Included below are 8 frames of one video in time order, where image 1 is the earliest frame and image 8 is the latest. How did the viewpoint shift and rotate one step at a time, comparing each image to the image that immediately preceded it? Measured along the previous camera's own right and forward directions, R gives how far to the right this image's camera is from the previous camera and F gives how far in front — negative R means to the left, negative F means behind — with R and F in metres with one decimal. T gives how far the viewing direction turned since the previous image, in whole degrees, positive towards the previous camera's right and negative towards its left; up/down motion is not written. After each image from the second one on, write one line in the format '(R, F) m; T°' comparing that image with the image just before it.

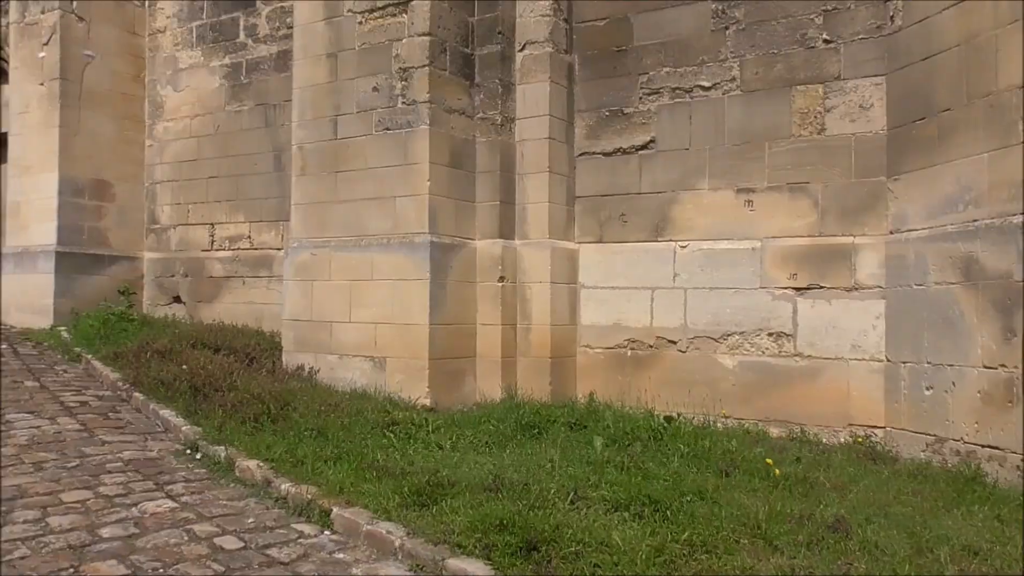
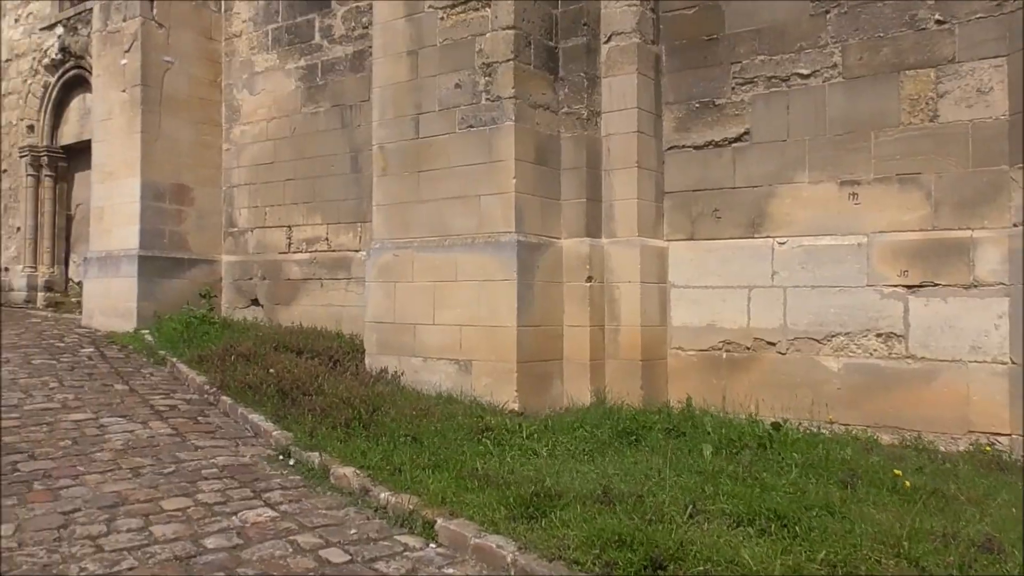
(-0.2, +0.2) m; -4°
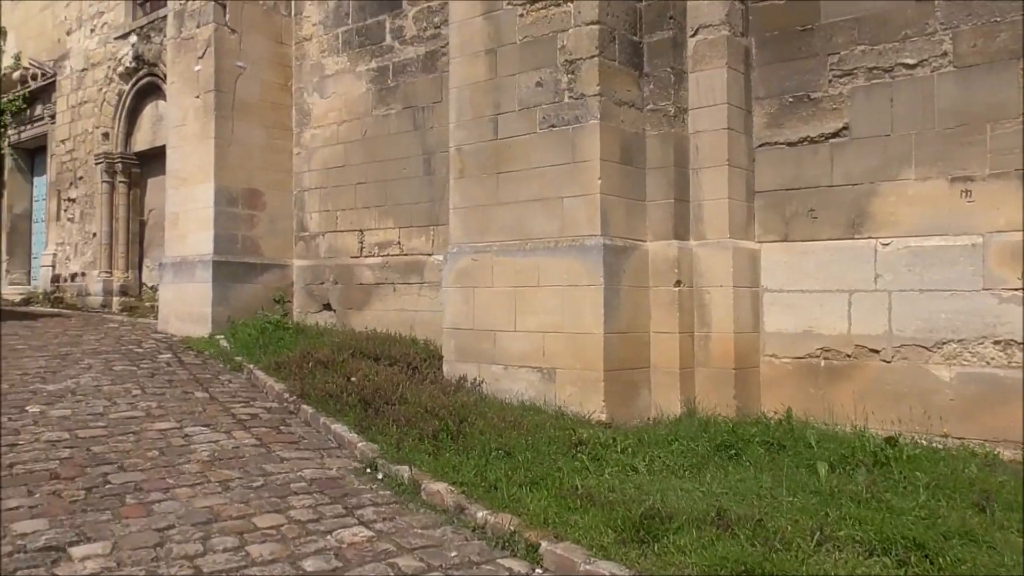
(-0.2, +0.2) m; -4°
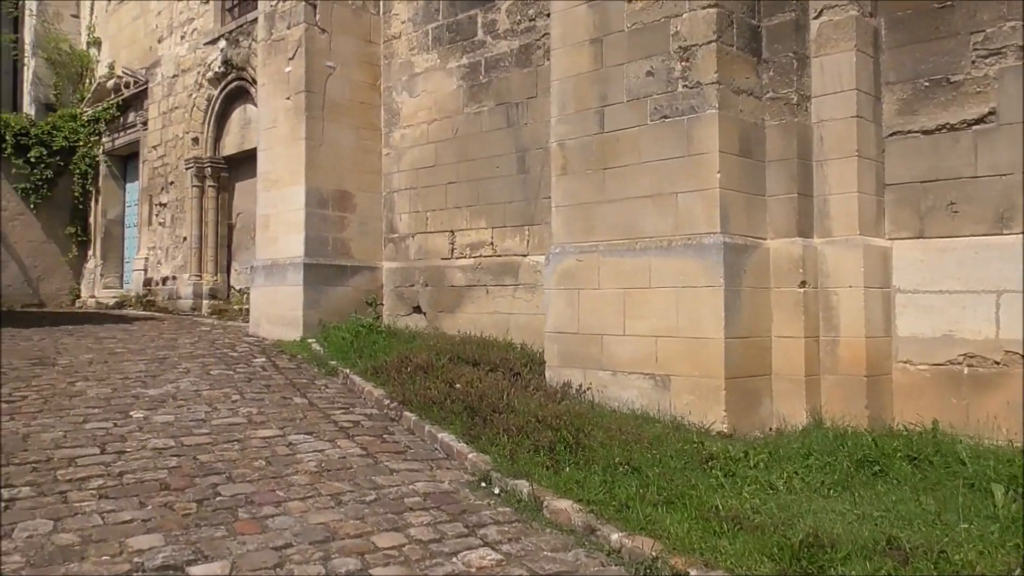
(-0.3, +0.3) m; -5°
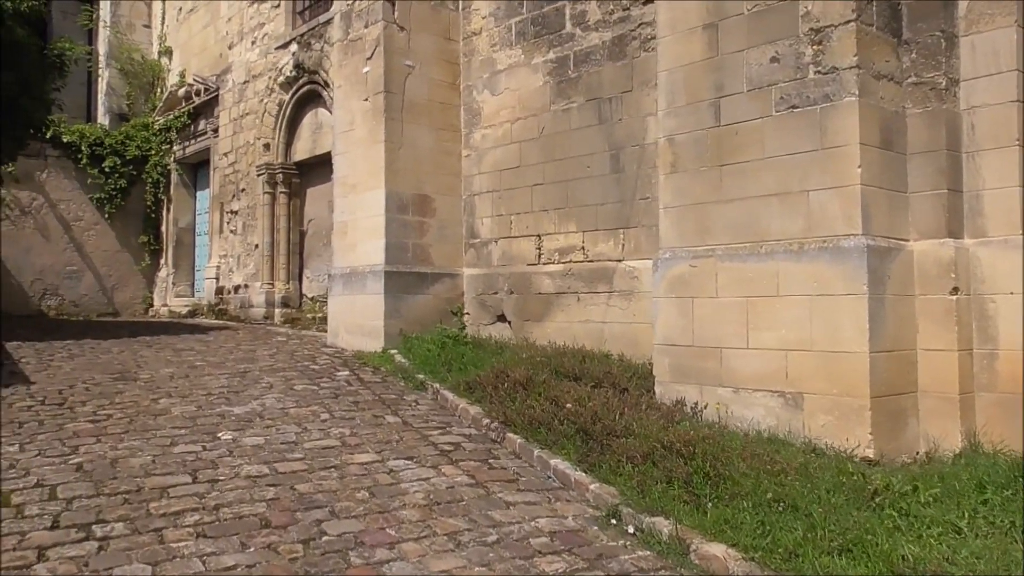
(-0.3, +0.4) m; -4°
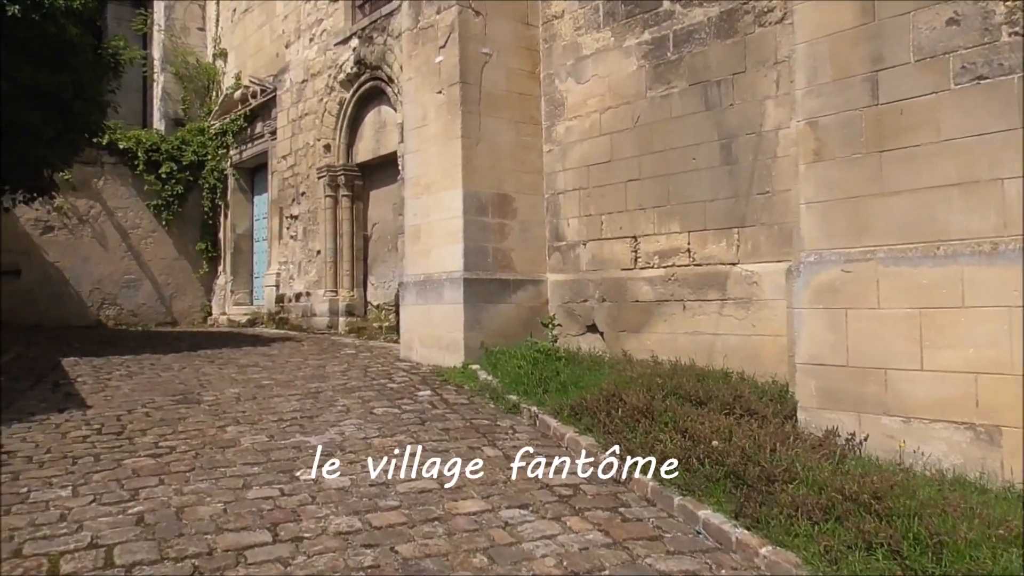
(-0.4, +0.7) m; -3°
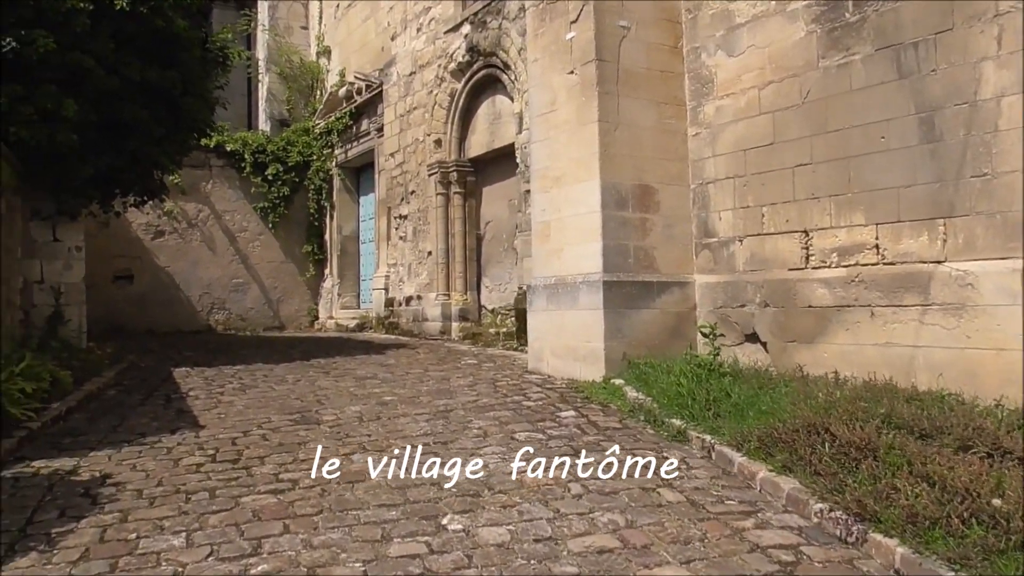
(-0.4, +0.7) m; -6°
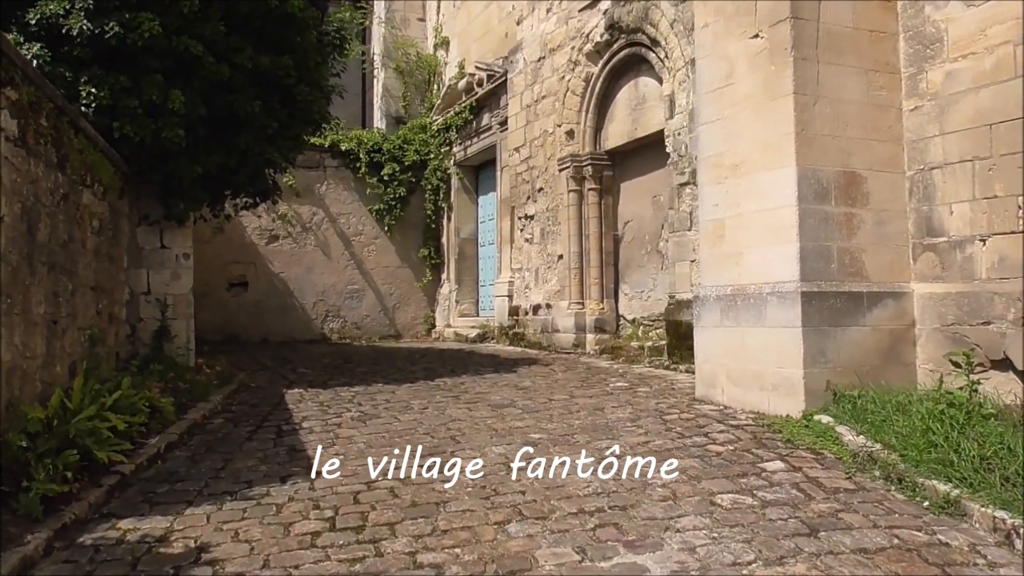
(-0.4, +1.0) m; -7°
